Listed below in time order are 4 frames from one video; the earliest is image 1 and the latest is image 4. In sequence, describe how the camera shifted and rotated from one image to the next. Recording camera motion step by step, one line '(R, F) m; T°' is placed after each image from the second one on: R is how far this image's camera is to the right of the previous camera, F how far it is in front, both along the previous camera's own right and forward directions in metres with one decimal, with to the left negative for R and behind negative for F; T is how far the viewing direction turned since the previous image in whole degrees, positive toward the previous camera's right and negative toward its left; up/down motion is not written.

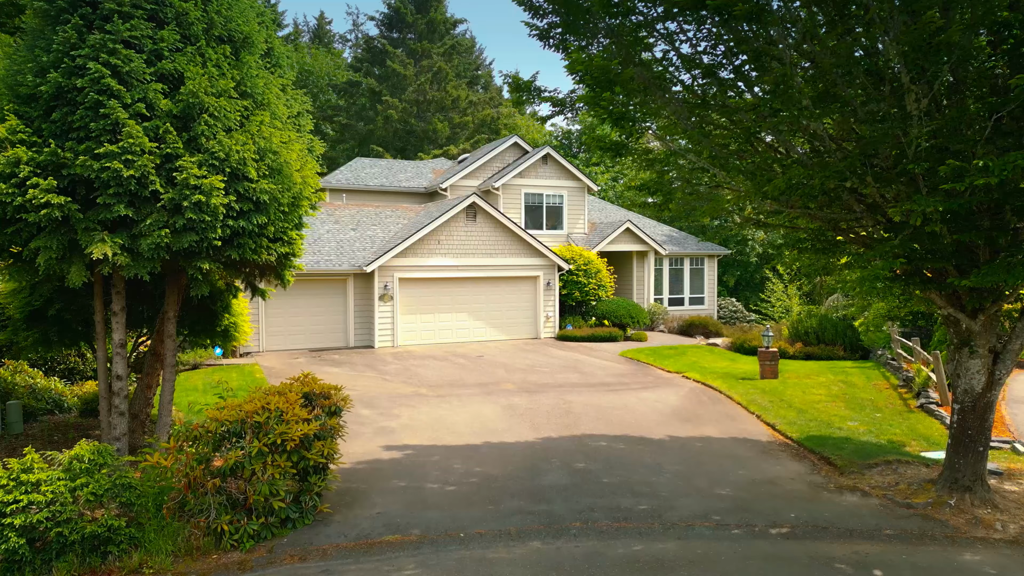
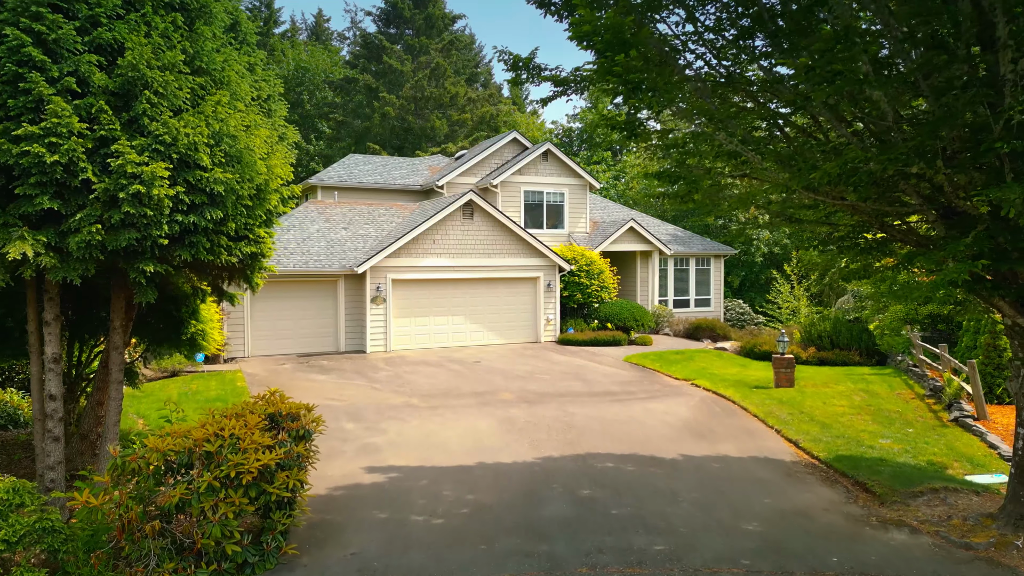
(0.0, +1.0) m; 0°
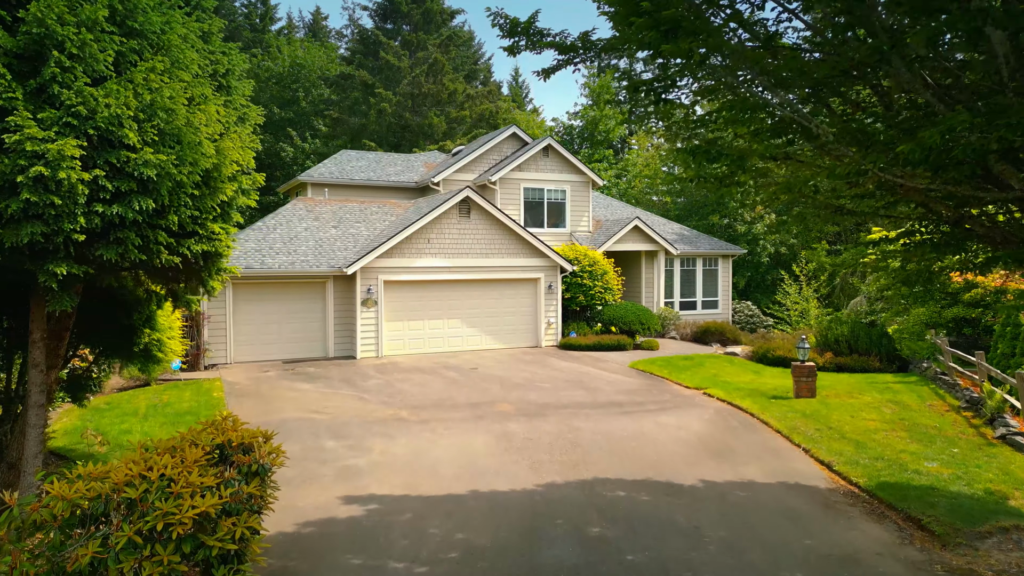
(0.0, +1.1) m; 0°
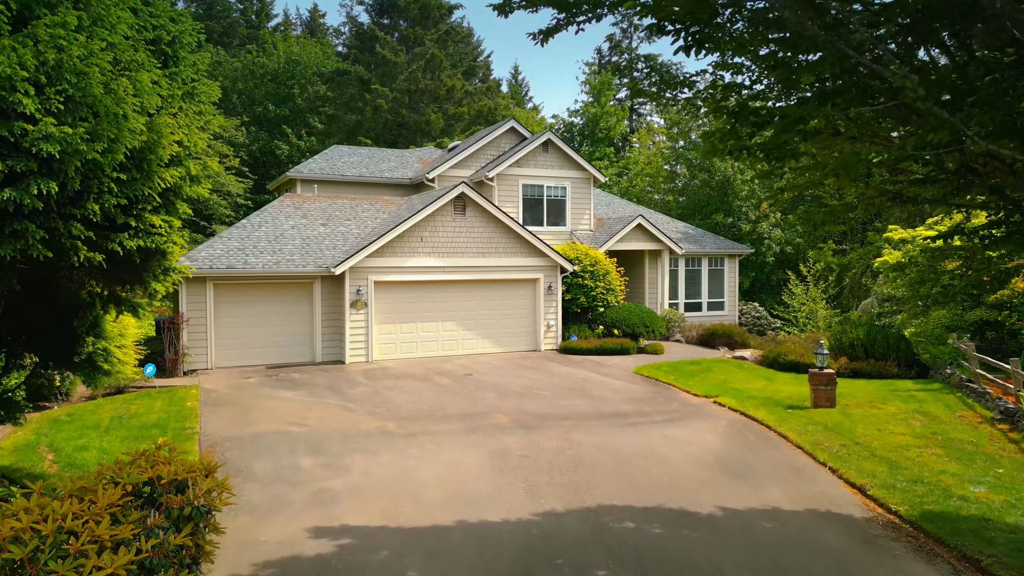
(+0.1, +0.9) m; 0°
